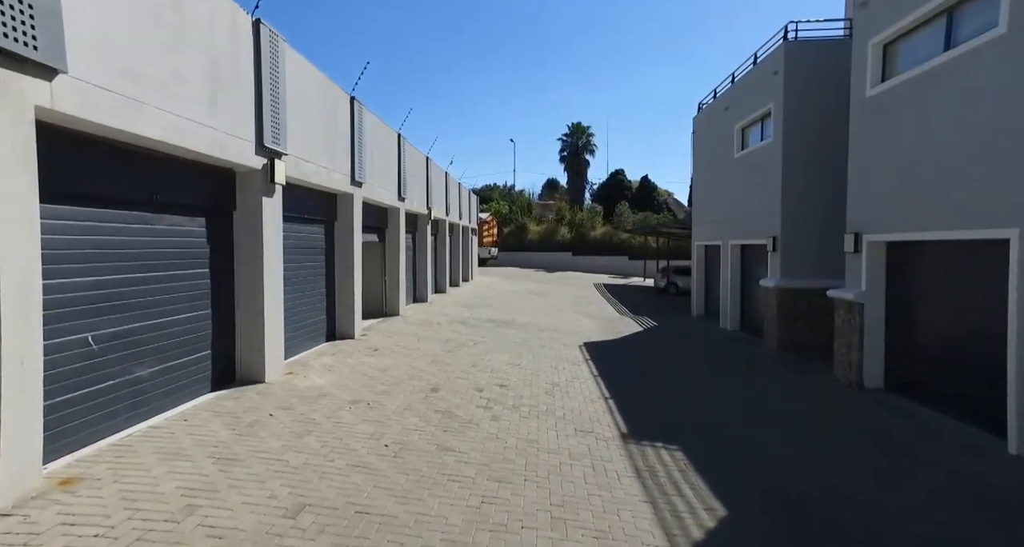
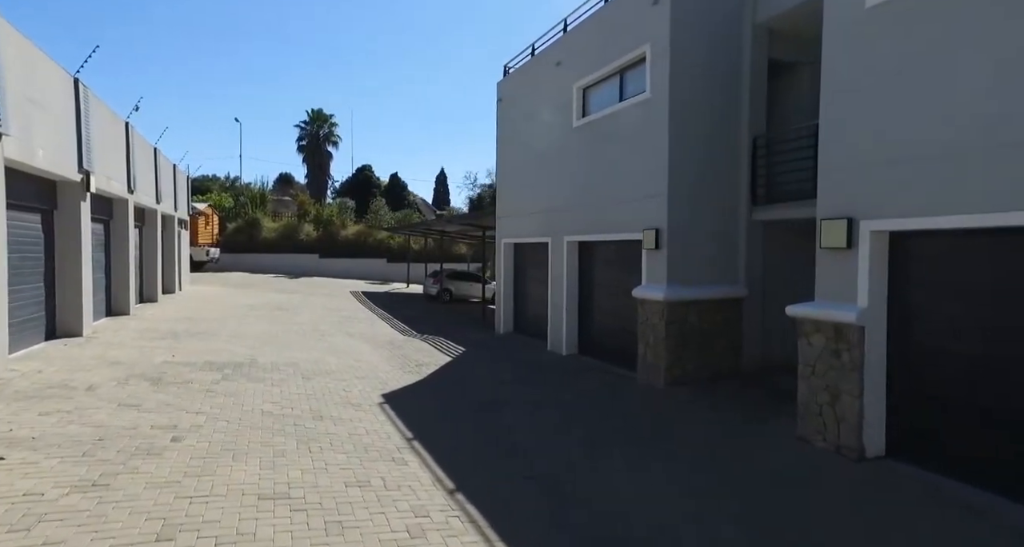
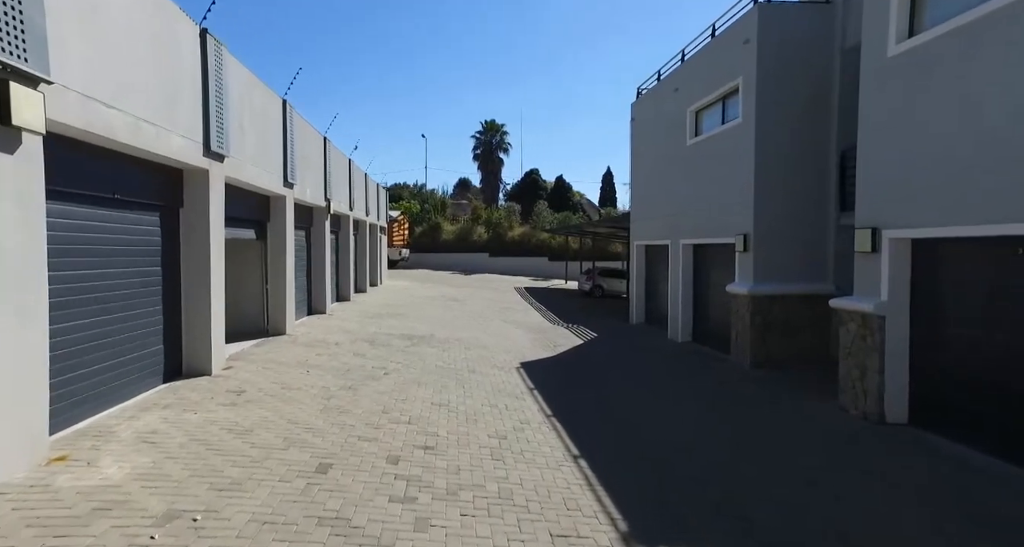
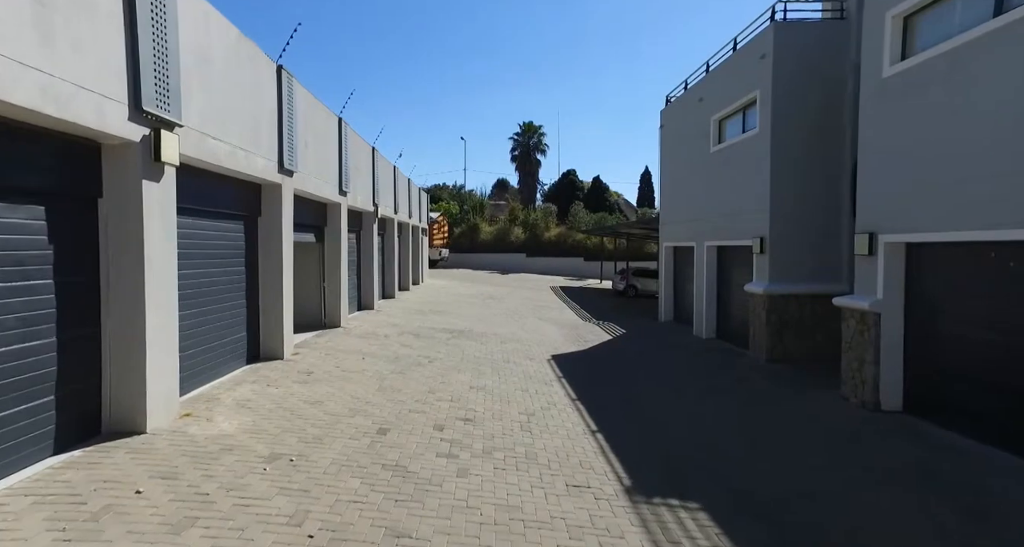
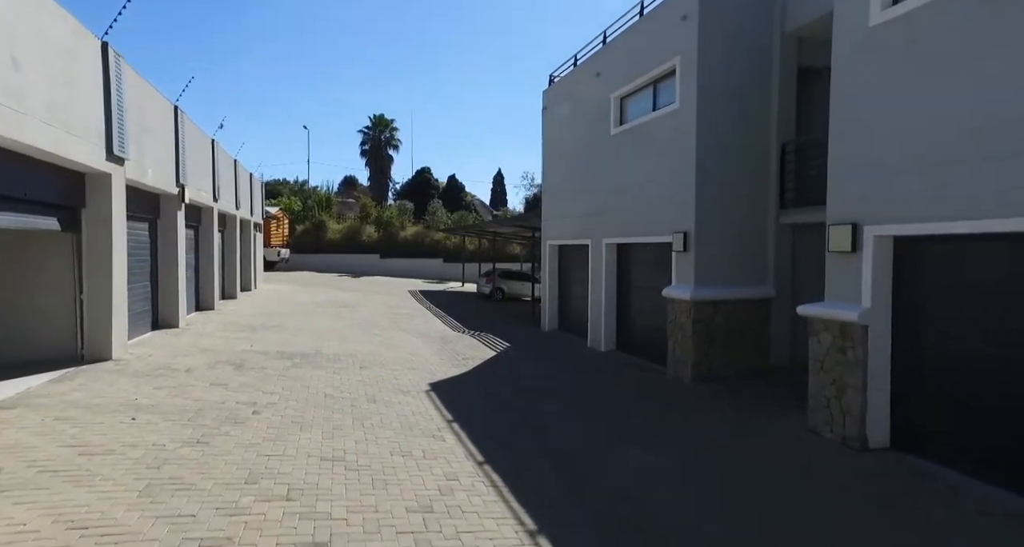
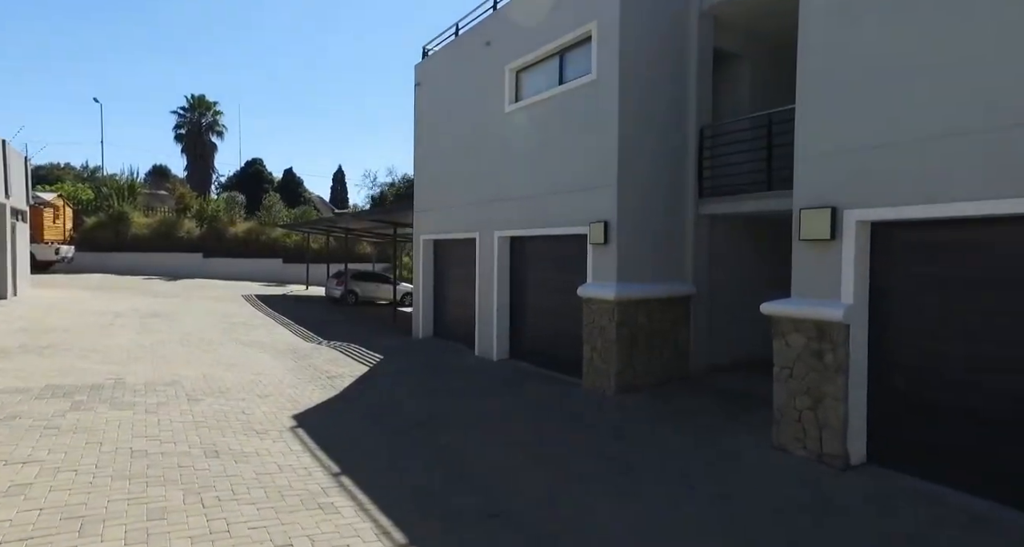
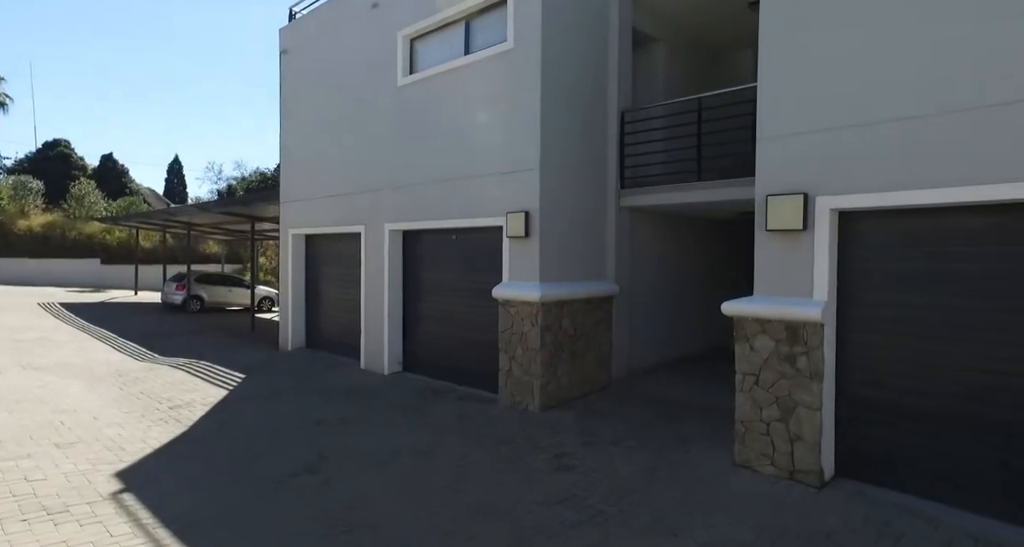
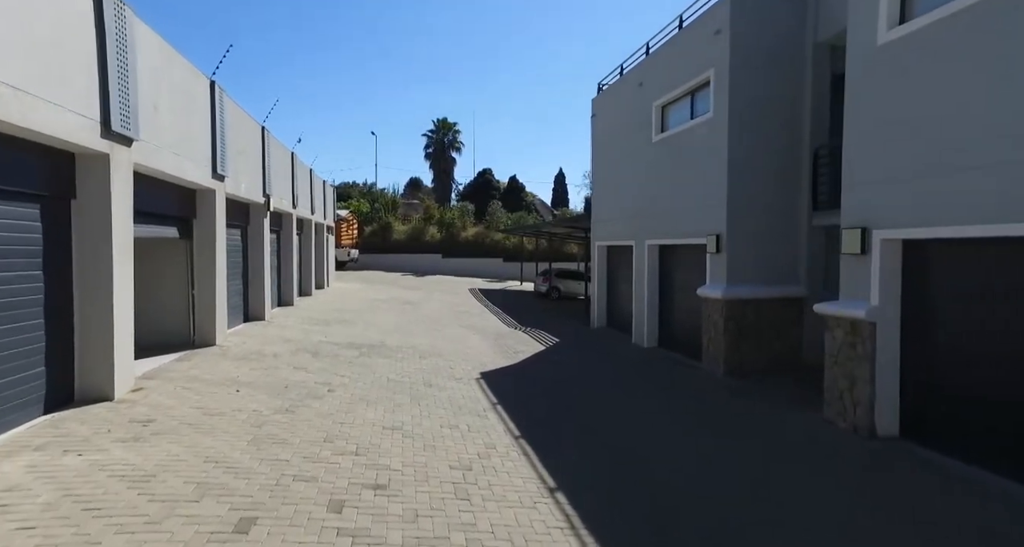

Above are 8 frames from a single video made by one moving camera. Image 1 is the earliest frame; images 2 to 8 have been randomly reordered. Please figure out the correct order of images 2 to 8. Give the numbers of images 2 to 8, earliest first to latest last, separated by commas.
4, 3, 8, 5, 2, 6, 7
